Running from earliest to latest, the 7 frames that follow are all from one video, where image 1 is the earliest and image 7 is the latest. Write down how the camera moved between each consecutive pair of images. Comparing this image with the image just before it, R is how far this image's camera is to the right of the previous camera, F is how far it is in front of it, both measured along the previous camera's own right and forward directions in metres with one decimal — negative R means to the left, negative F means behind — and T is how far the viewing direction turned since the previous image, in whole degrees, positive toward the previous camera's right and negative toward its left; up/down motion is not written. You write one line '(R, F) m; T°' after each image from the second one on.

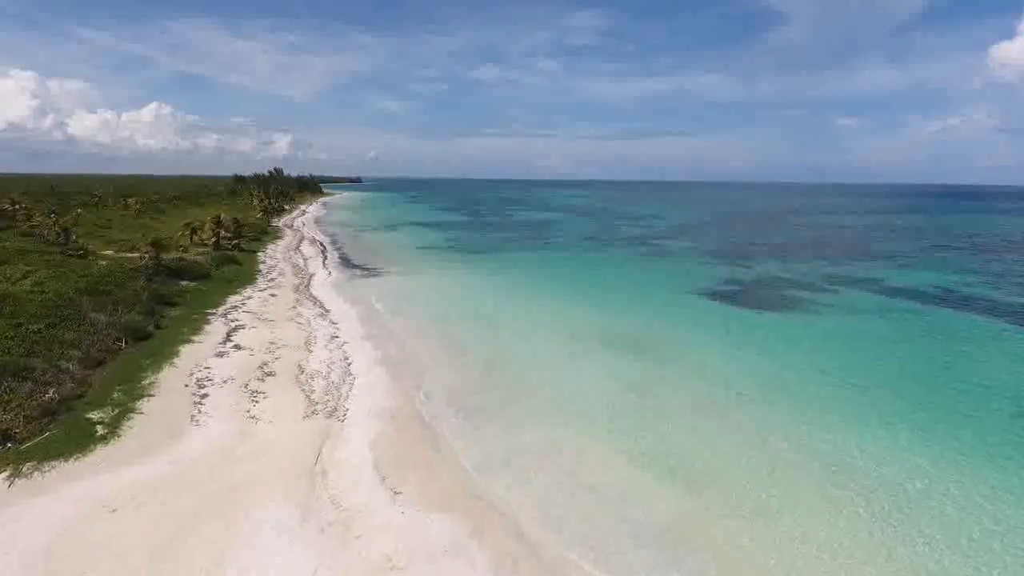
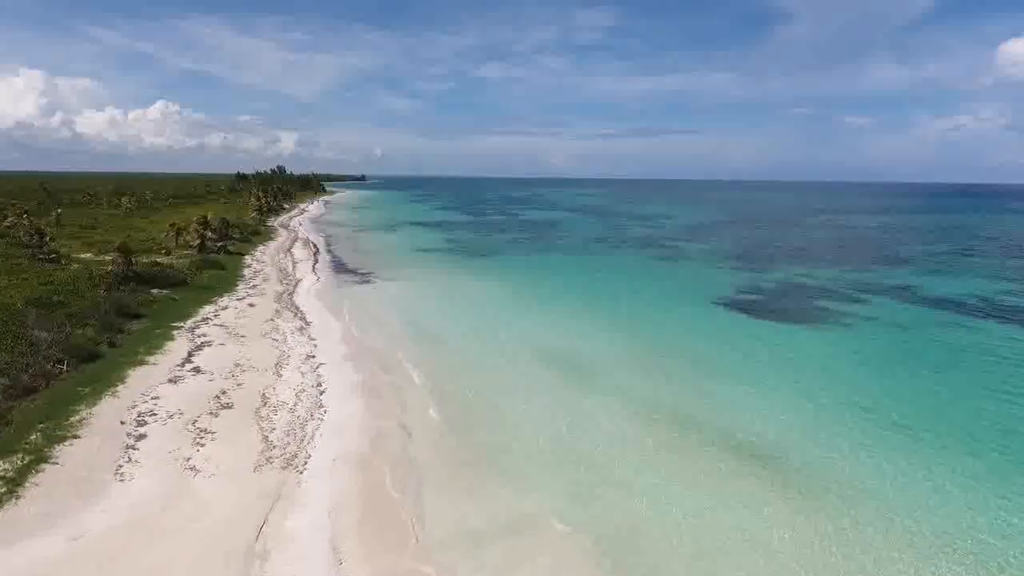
(+0.2, +2.5) m; -1°
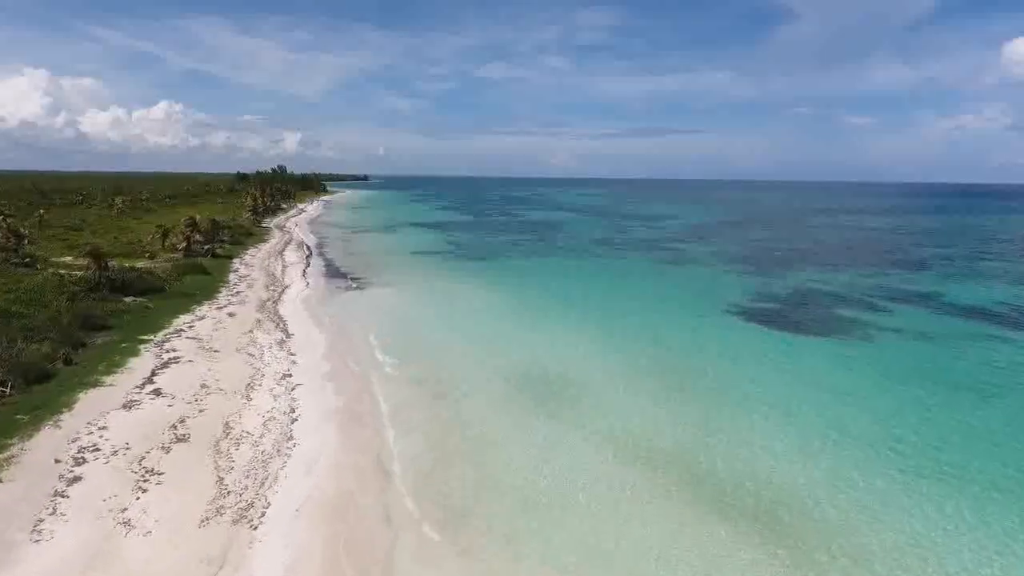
(+0.1, +1.8) m; 0°
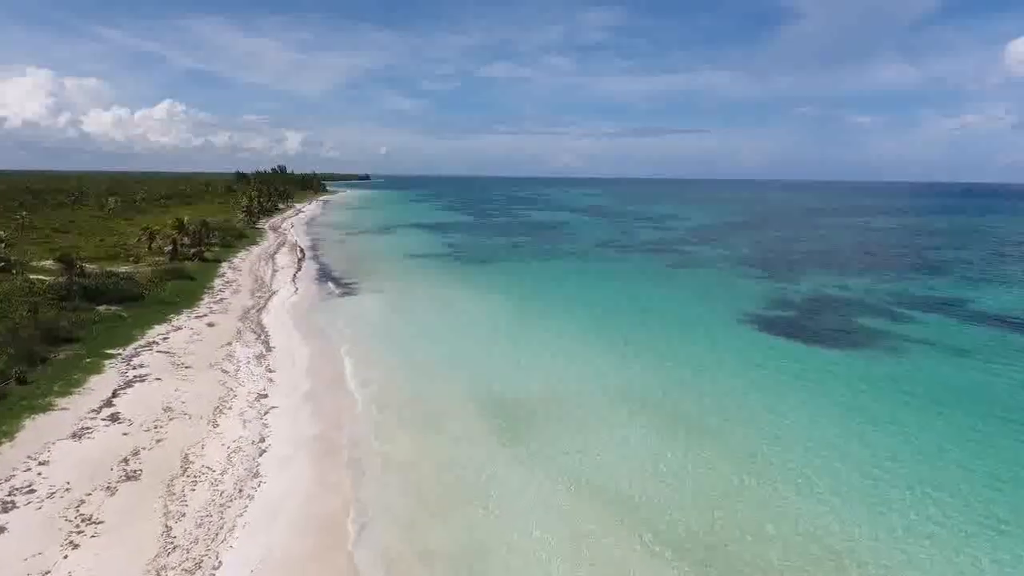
(+0.1, +1.6) m; 0°
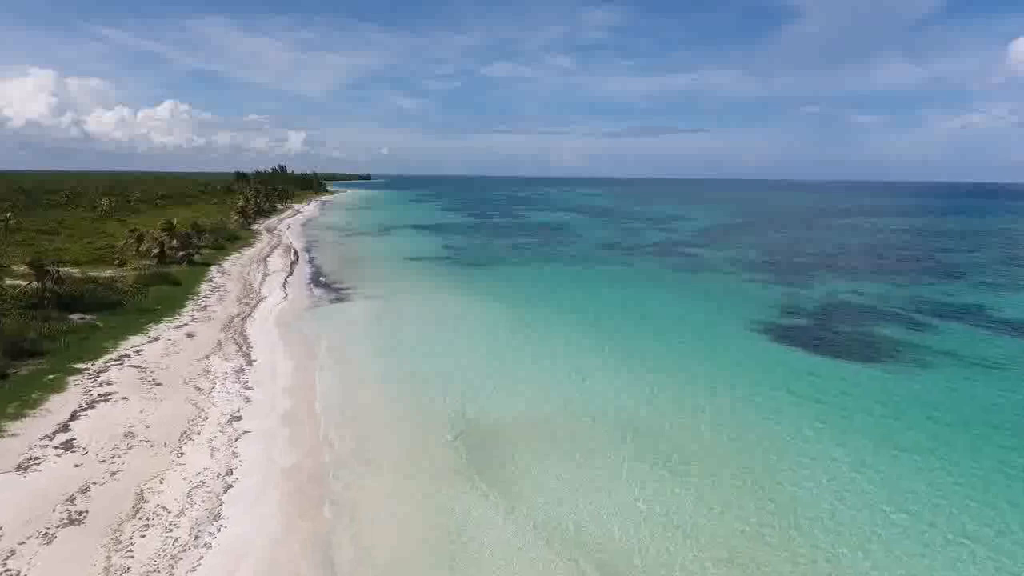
(+0.1, +1.3) m; 0°
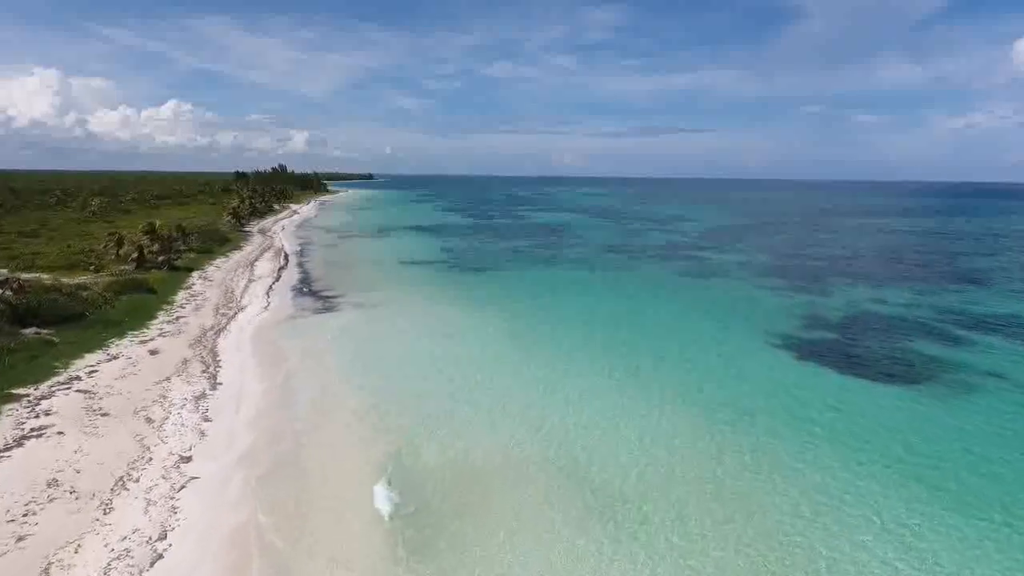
(+0.1, +2.0) m; 0°
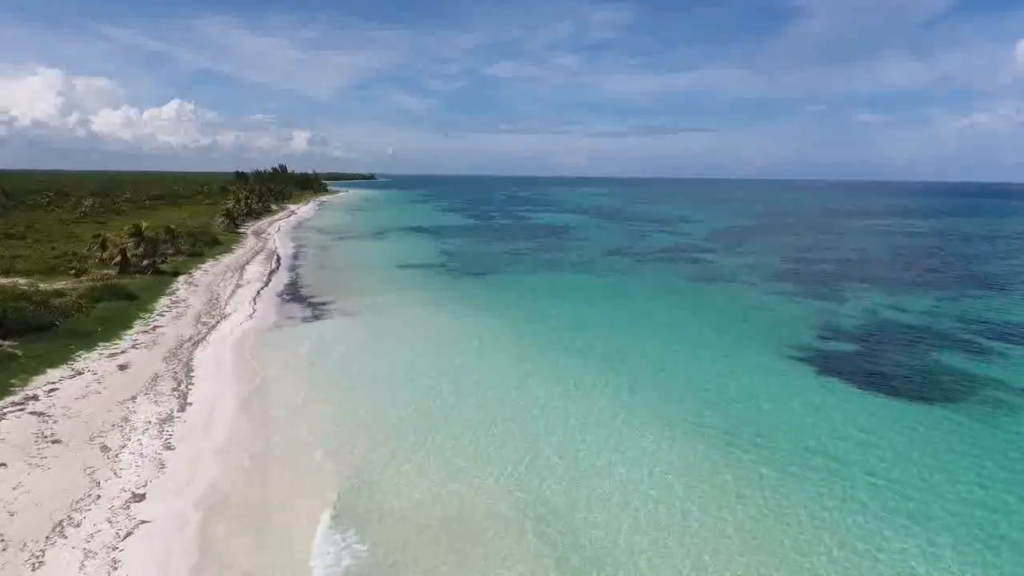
(+0.1, +1.4) m; 0°
